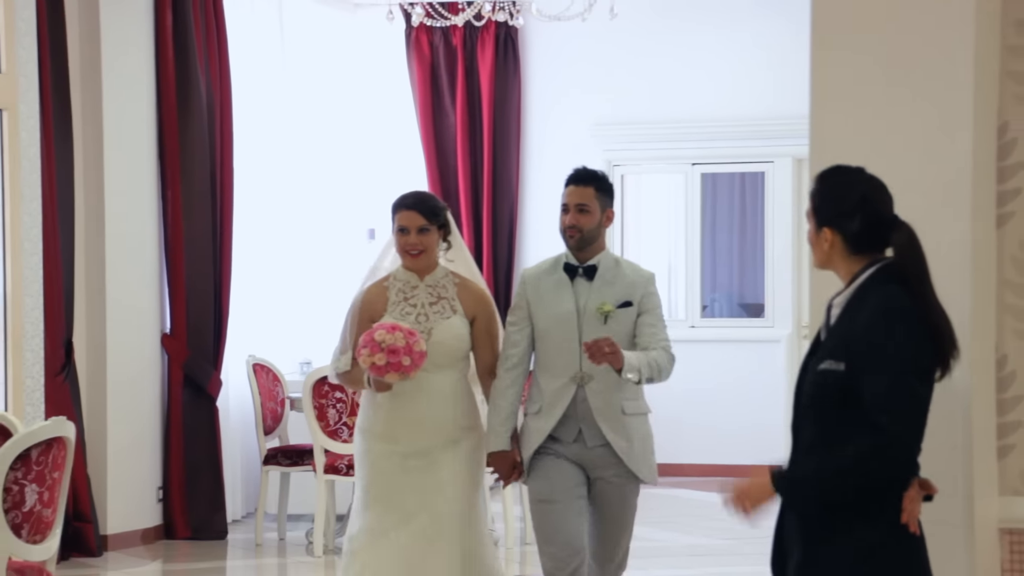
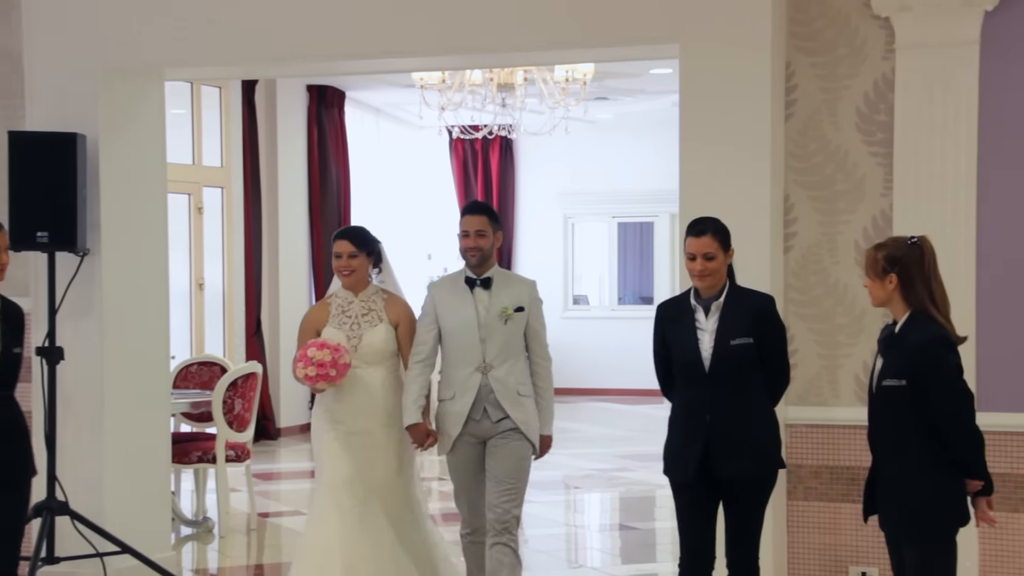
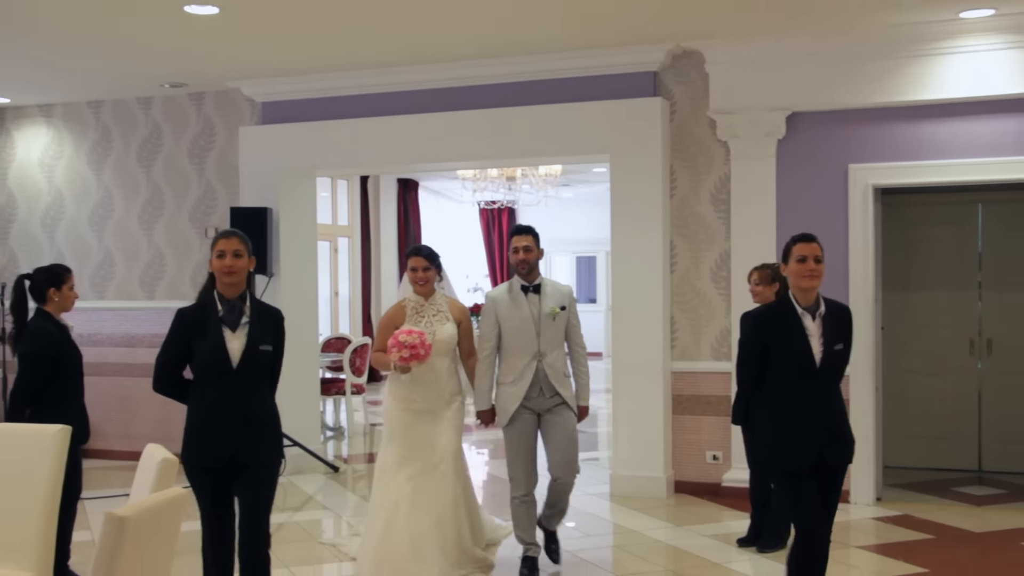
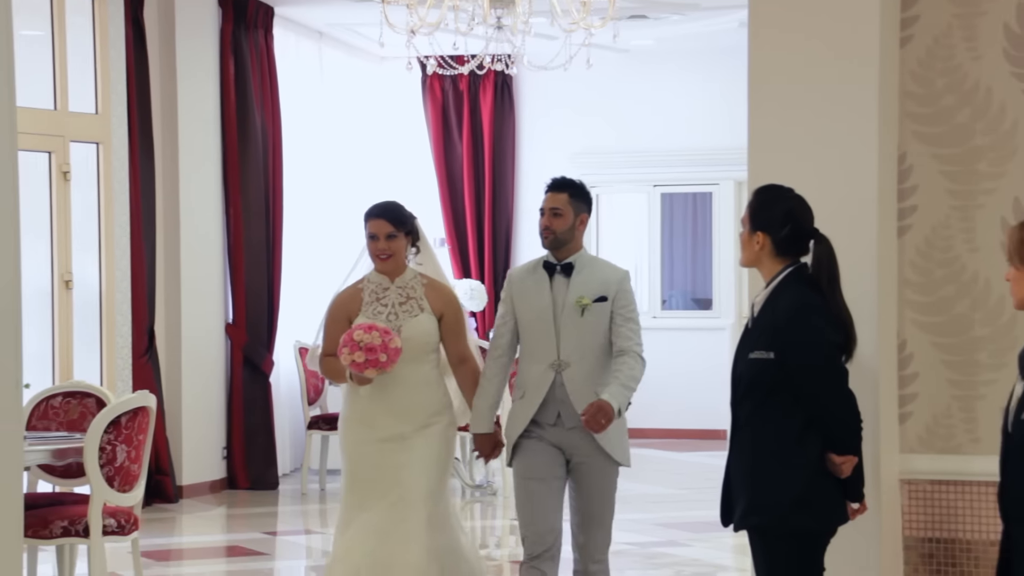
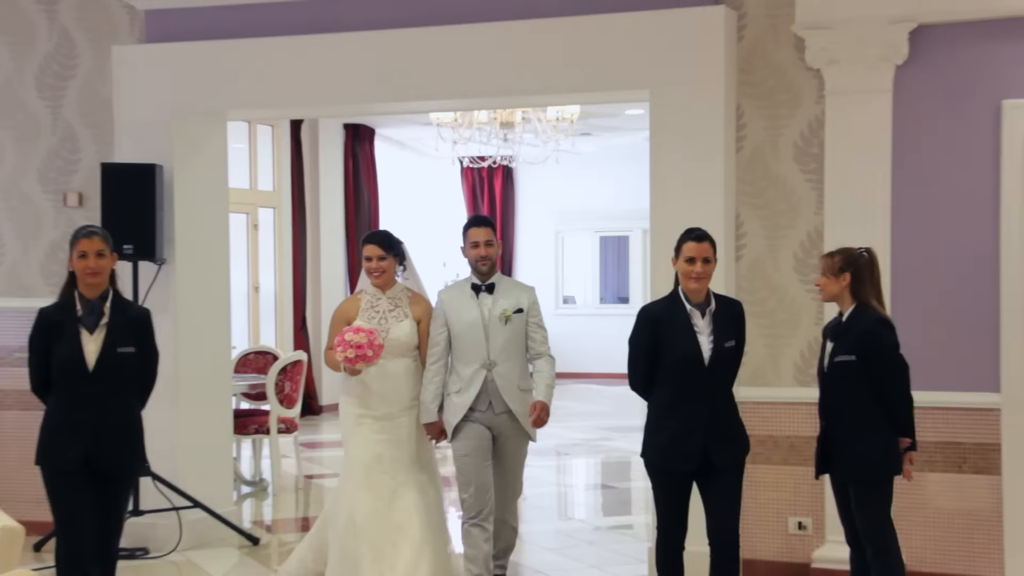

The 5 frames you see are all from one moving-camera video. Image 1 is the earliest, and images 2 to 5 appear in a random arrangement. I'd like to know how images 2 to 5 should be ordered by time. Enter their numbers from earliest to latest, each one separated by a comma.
4, 2, 5, 3
